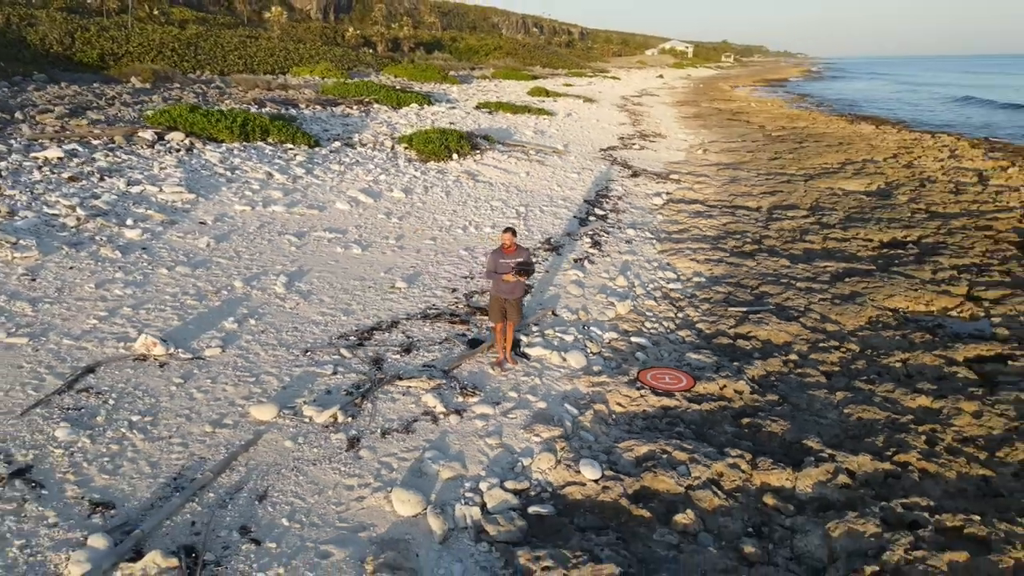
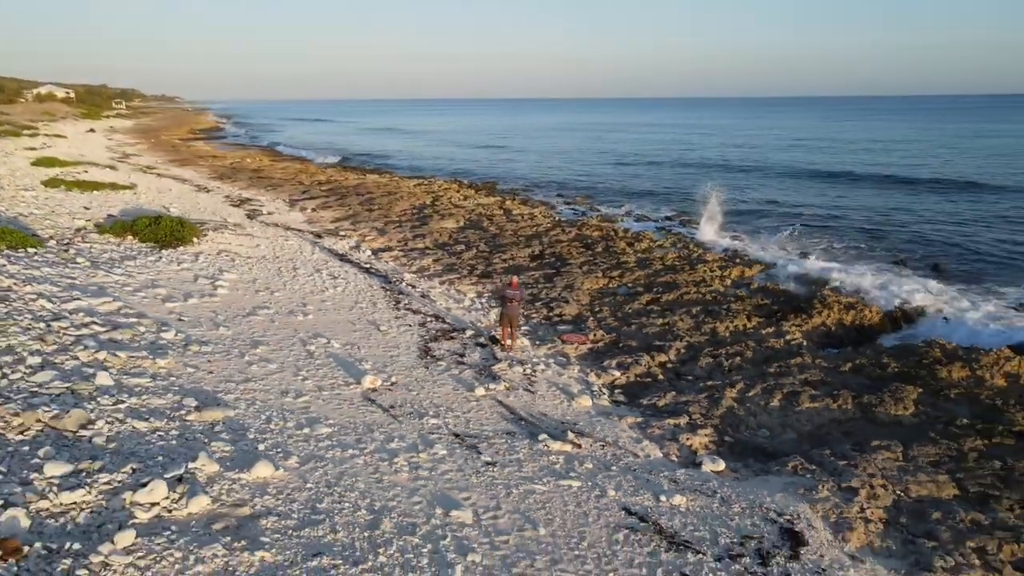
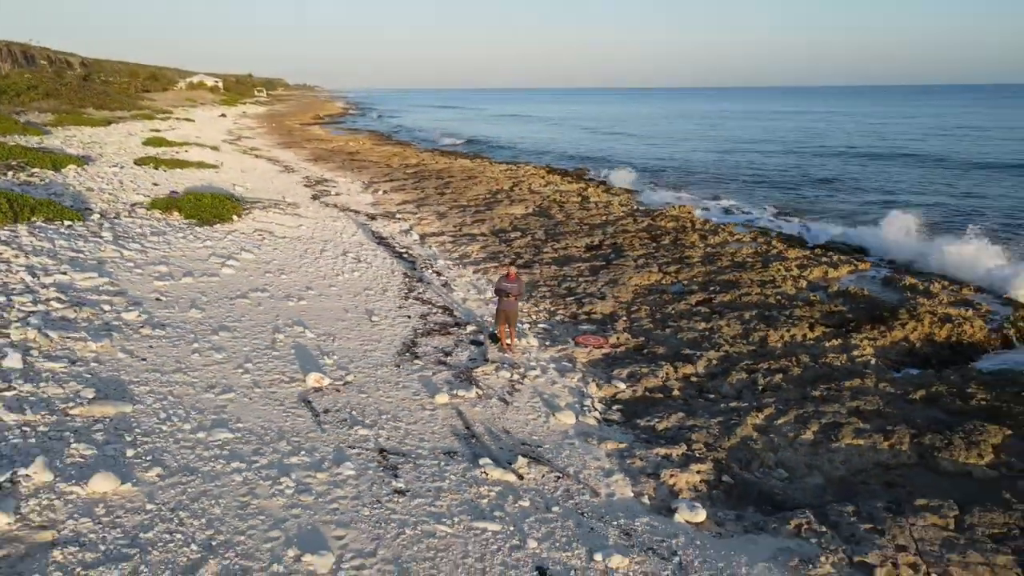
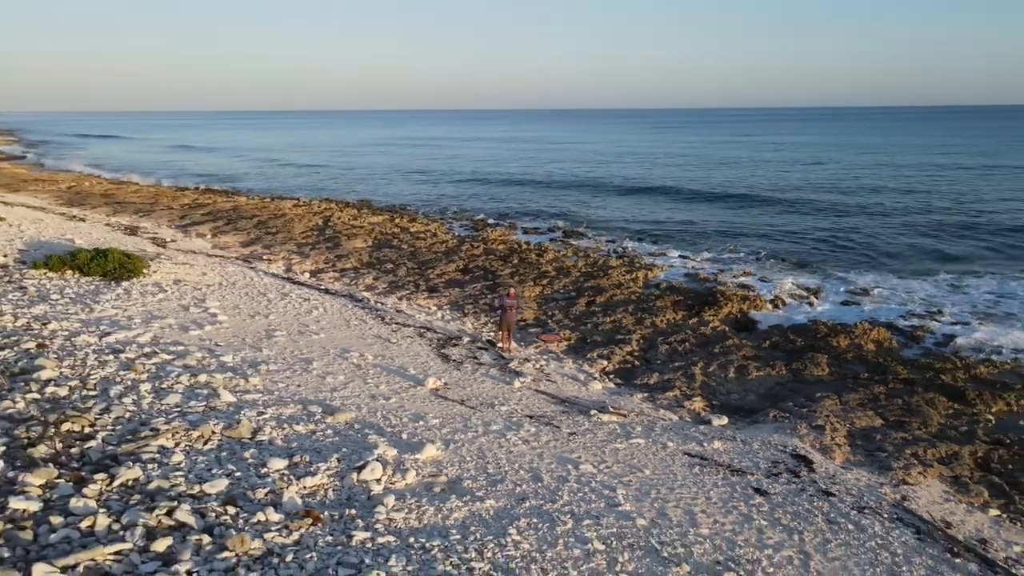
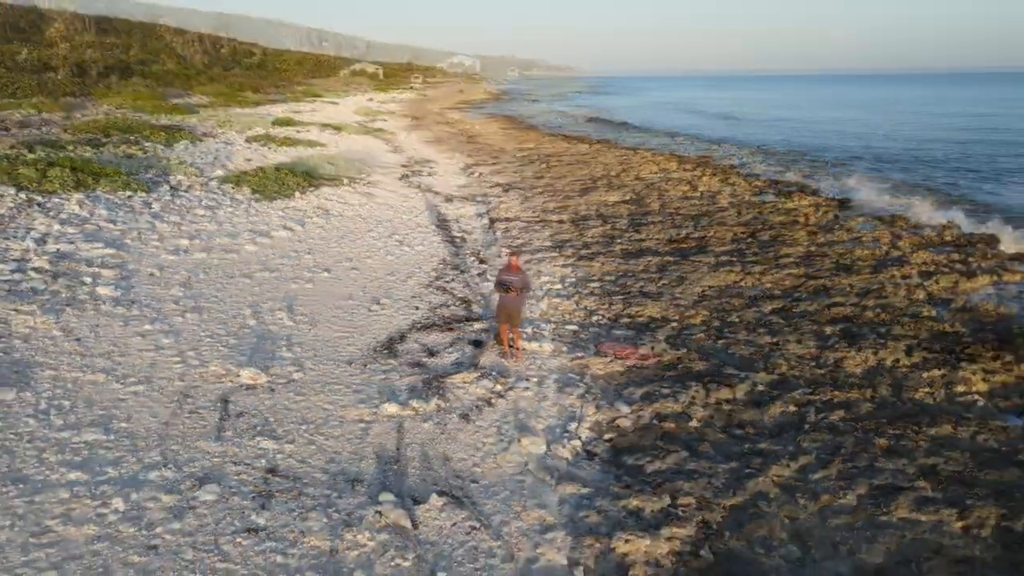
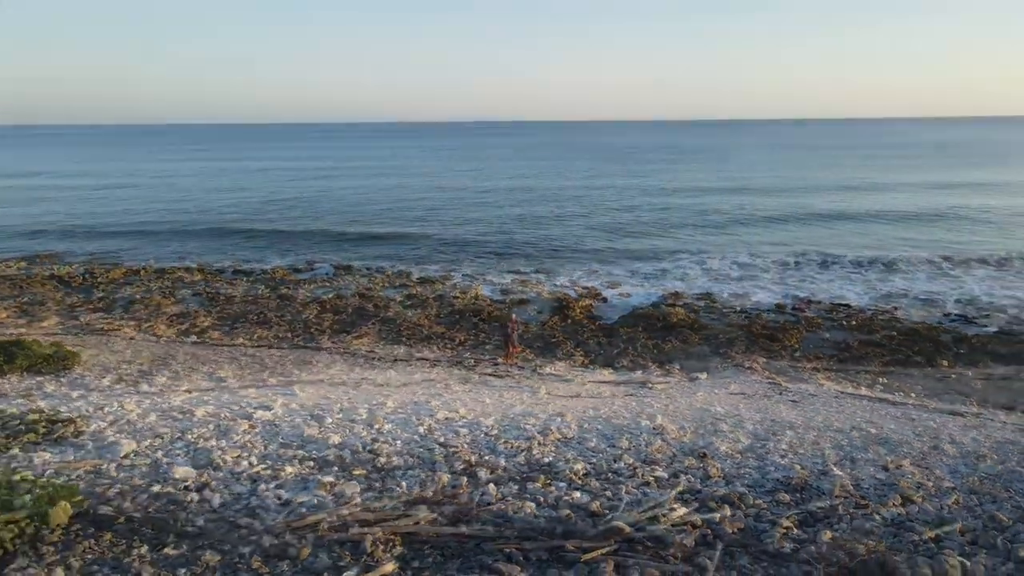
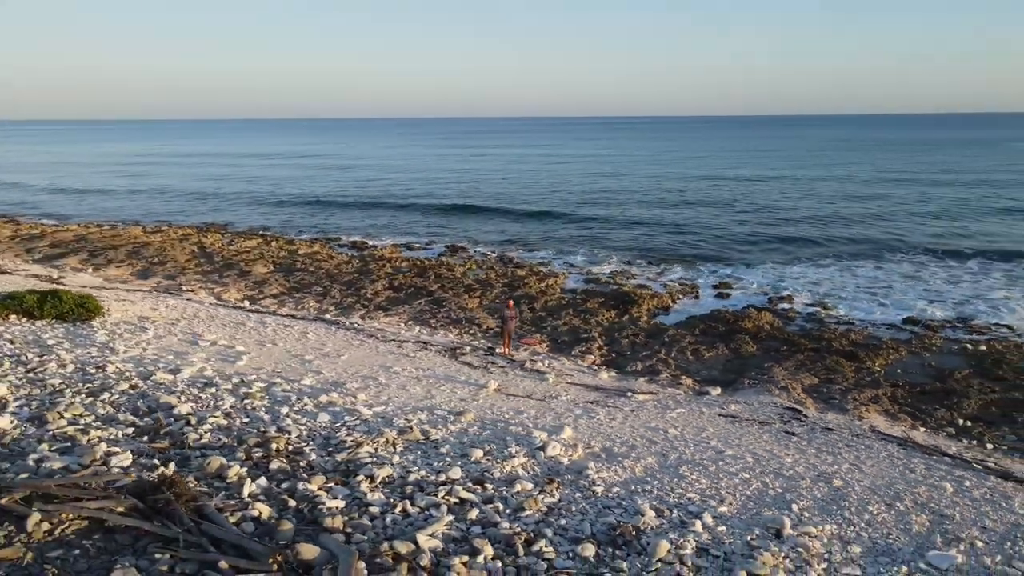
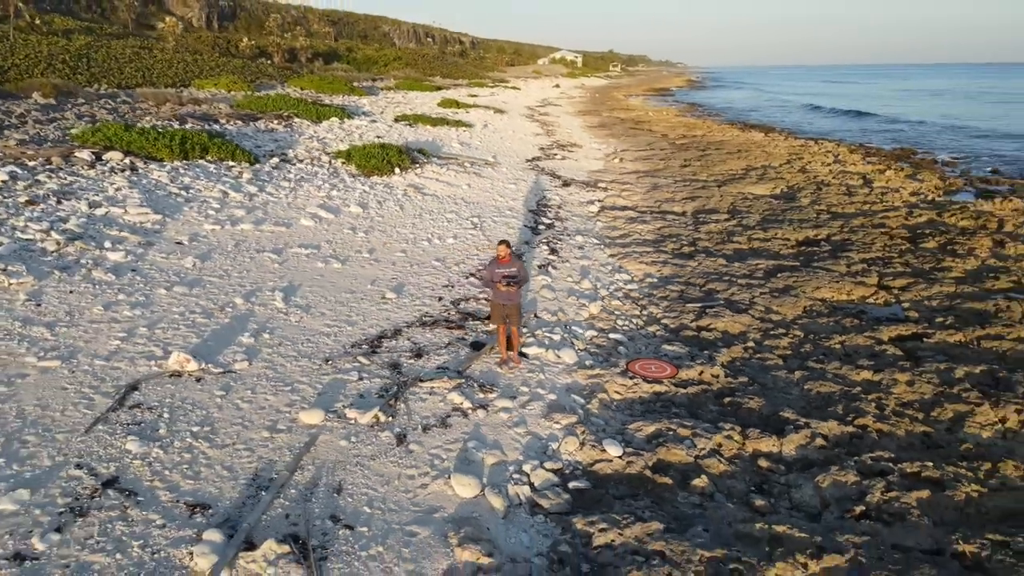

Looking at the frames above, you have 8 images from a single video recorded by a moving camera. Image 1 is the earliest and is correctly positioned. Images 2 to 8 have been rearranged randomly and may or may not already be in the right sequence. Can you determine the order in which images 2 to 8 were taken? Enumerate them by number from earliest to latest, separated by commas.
8, 5, 3, 2, 4, 7, 6
